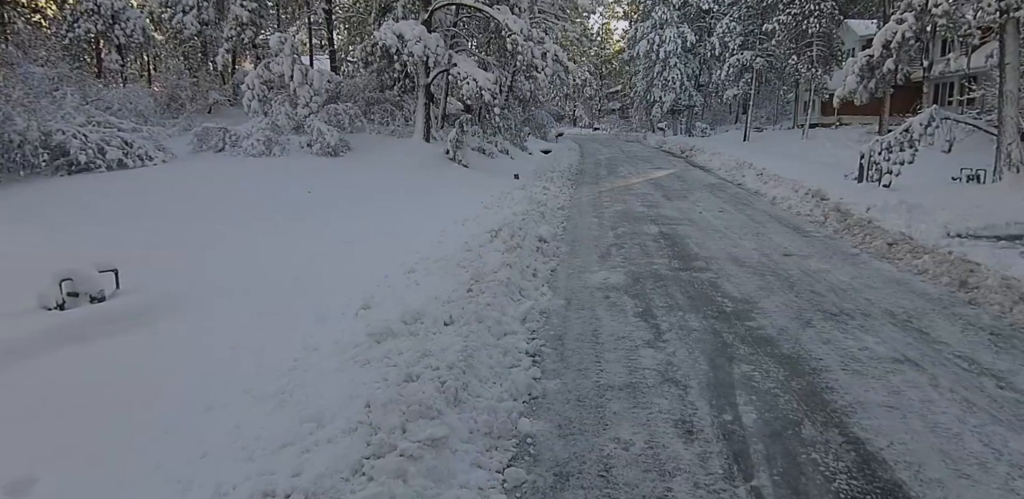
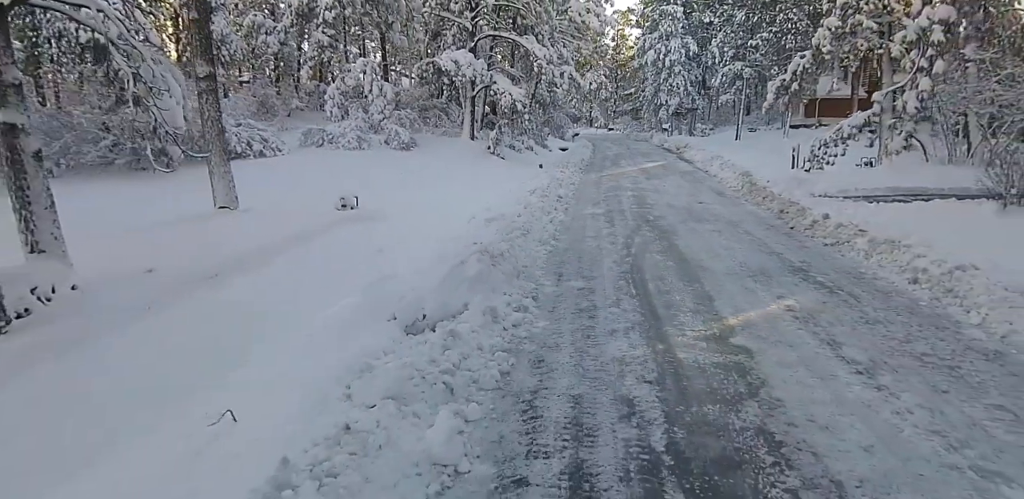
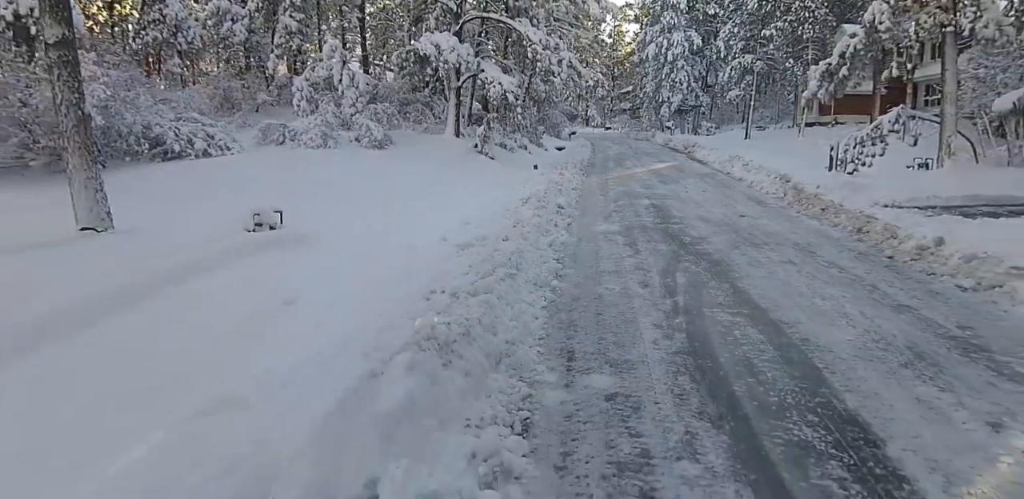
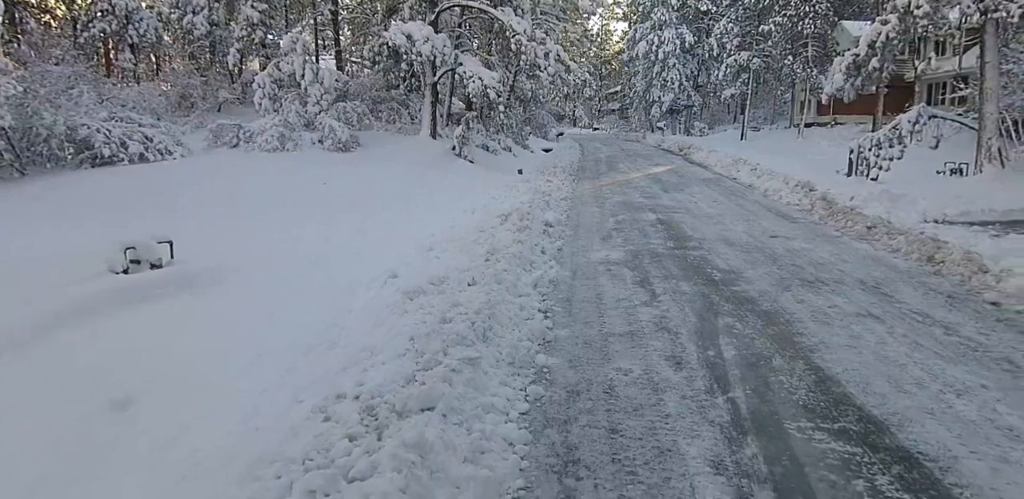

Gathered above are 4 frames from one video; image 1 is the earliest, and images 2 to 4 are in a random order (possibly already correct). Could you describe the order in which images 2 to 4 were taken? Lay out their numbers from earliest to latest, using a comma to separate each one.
4, 3, 2
